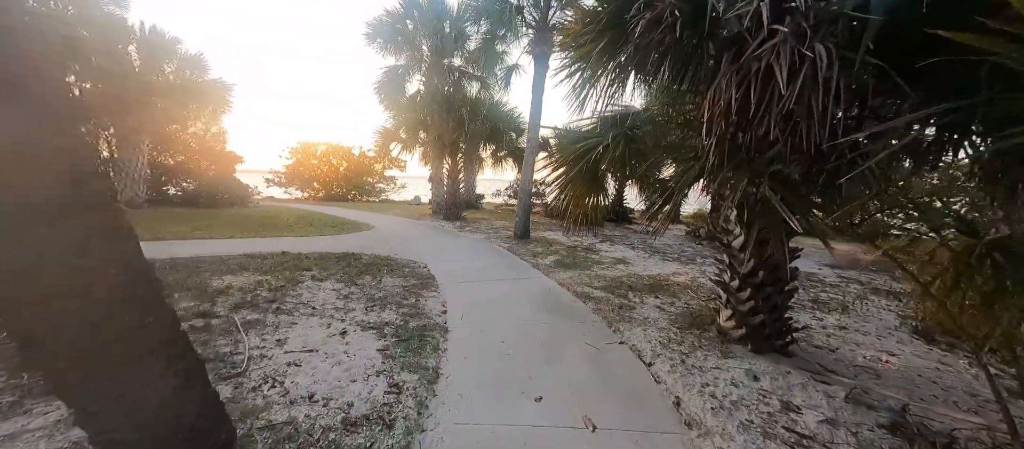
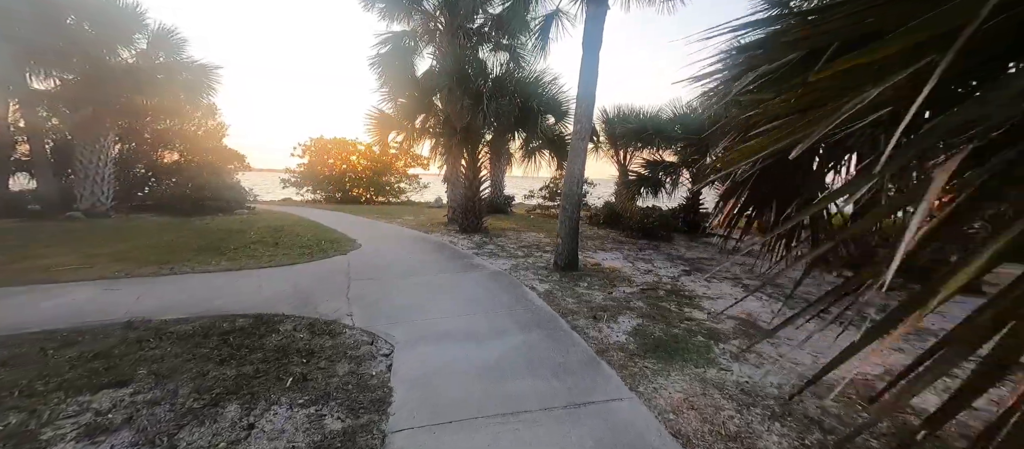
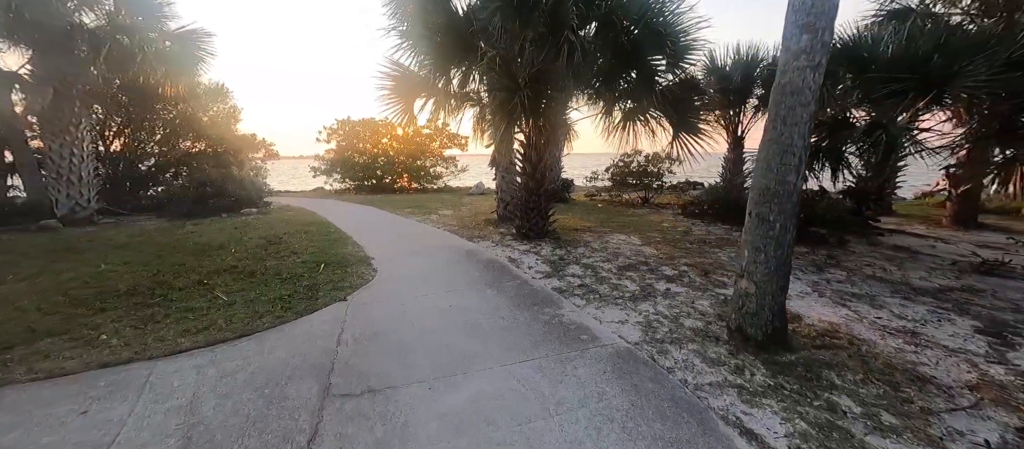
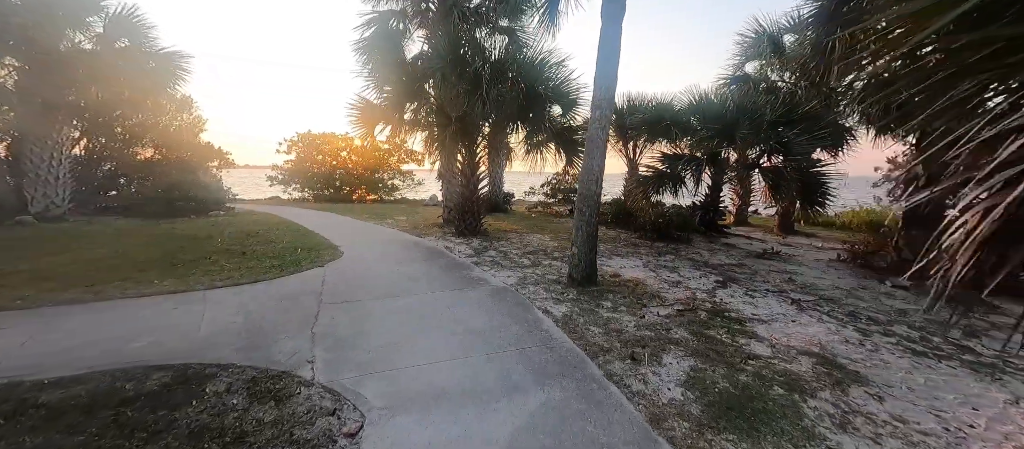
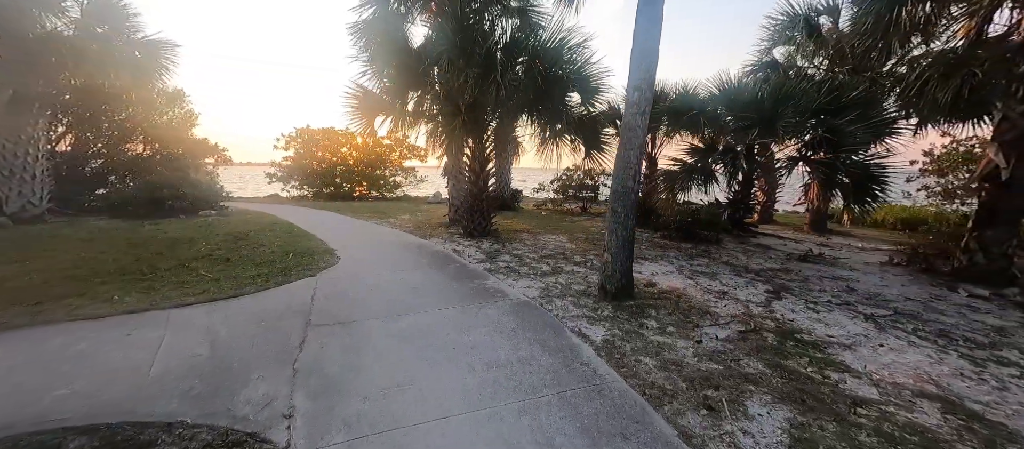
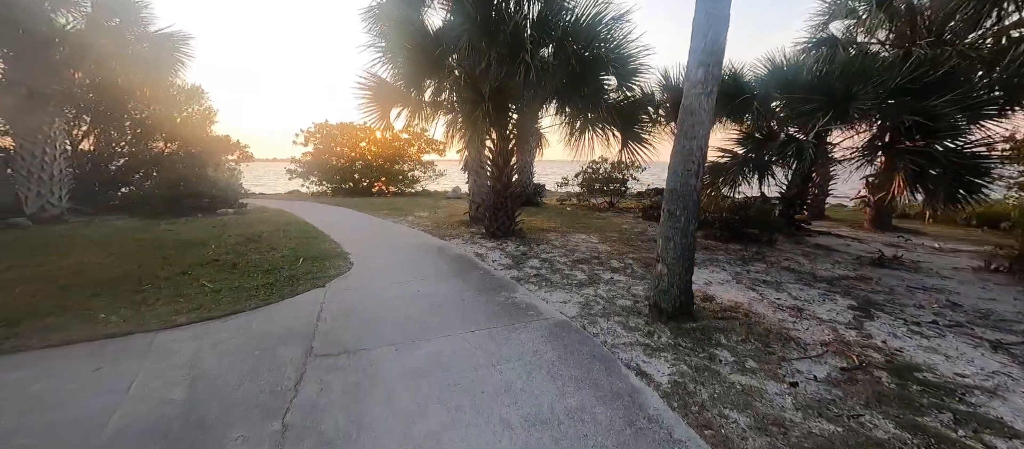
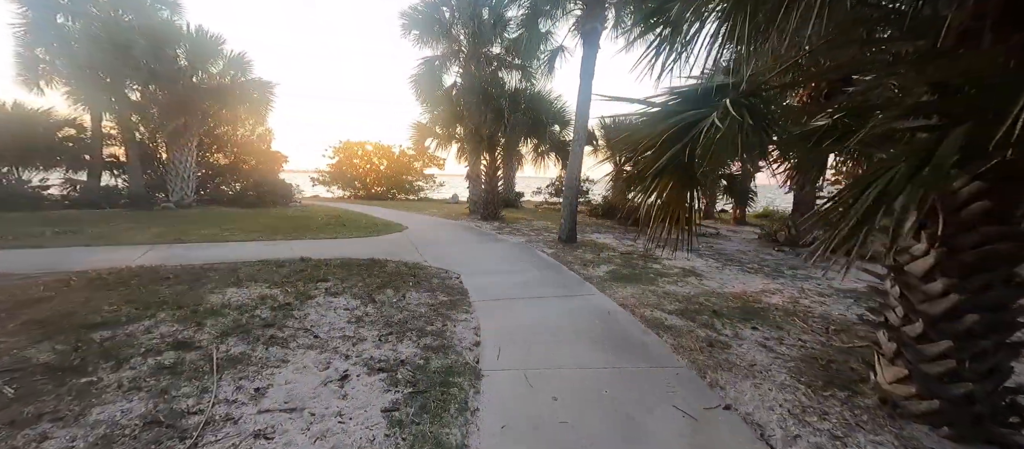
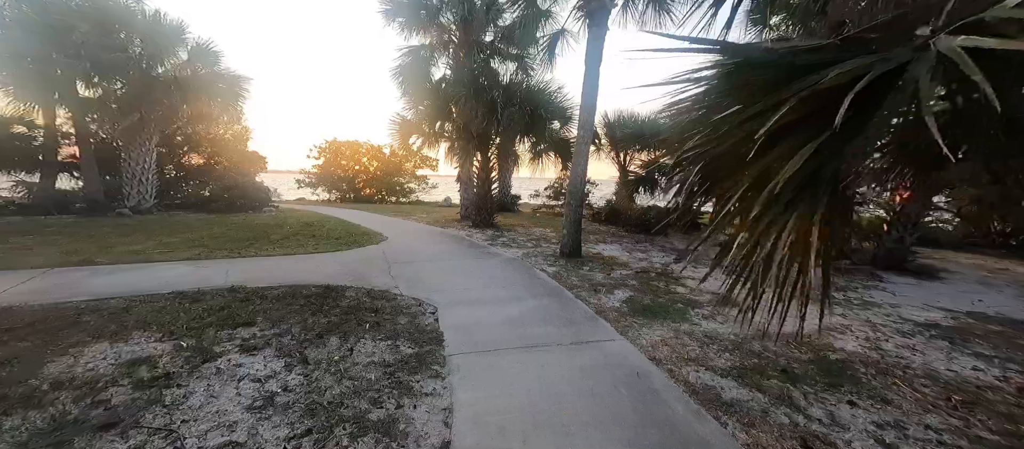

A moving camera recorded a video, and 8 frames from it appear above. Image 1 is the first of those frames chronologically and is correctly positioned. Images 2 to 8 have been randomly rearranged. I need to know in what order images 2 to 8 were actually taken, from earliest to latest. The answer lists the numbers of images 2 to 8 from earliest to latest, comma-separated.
7, 8, 2, 4, 5, 6, 3
